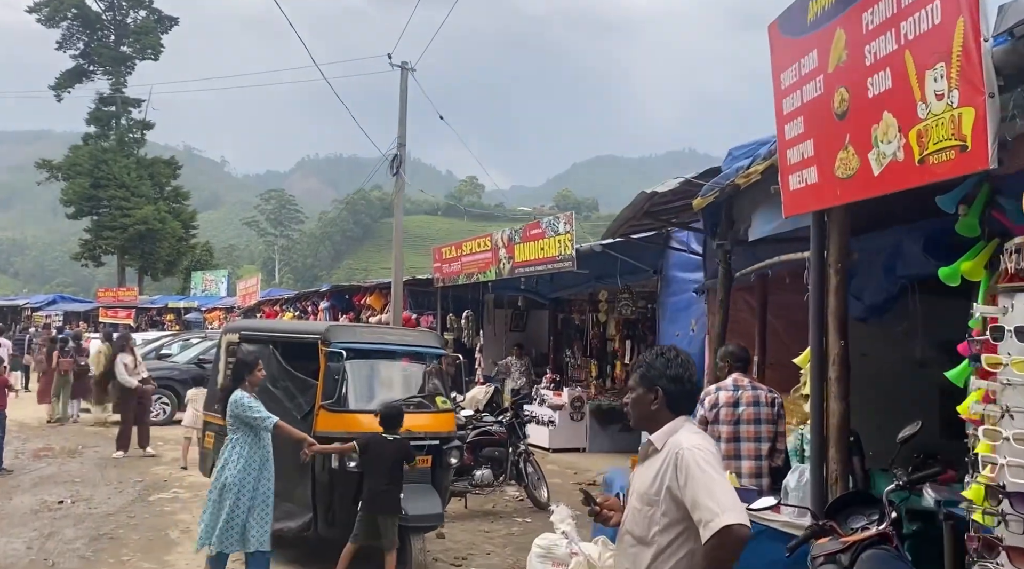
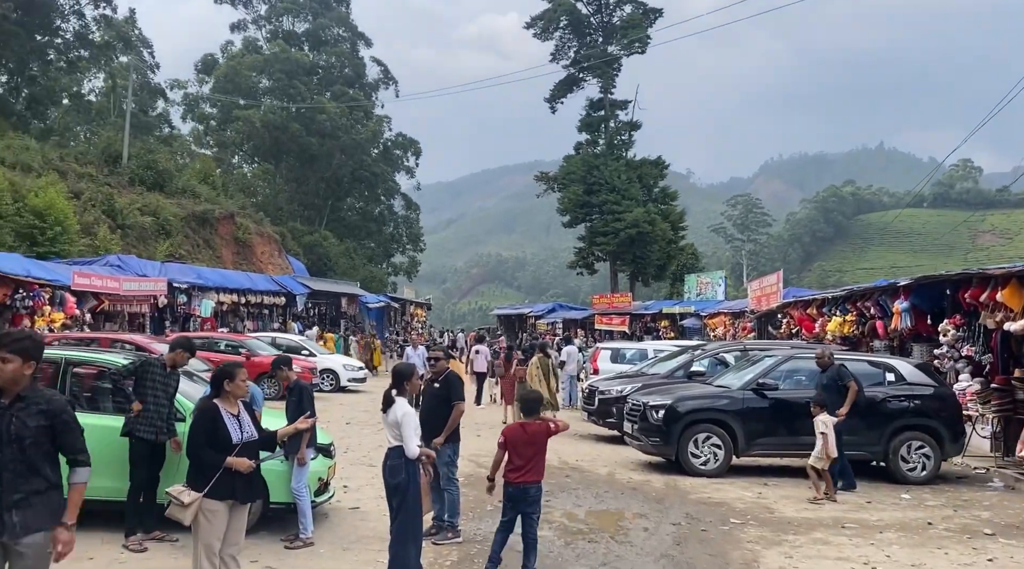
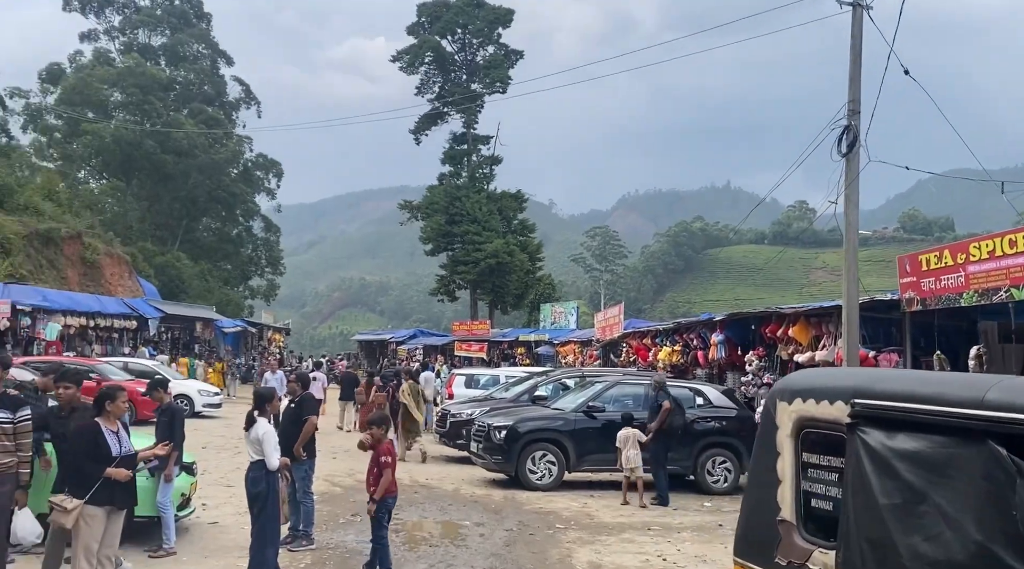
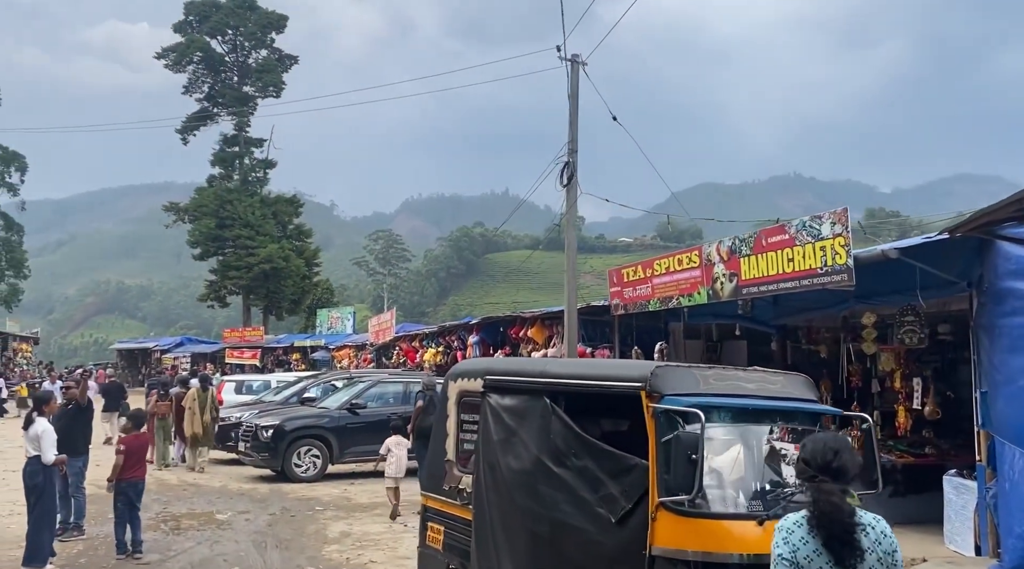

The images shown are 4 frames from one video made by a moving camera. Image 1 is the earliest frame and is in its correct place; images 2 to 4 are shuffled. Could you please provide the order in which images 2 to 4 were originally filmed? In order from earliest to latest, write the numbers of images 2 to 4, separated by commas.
4, 3, 2
